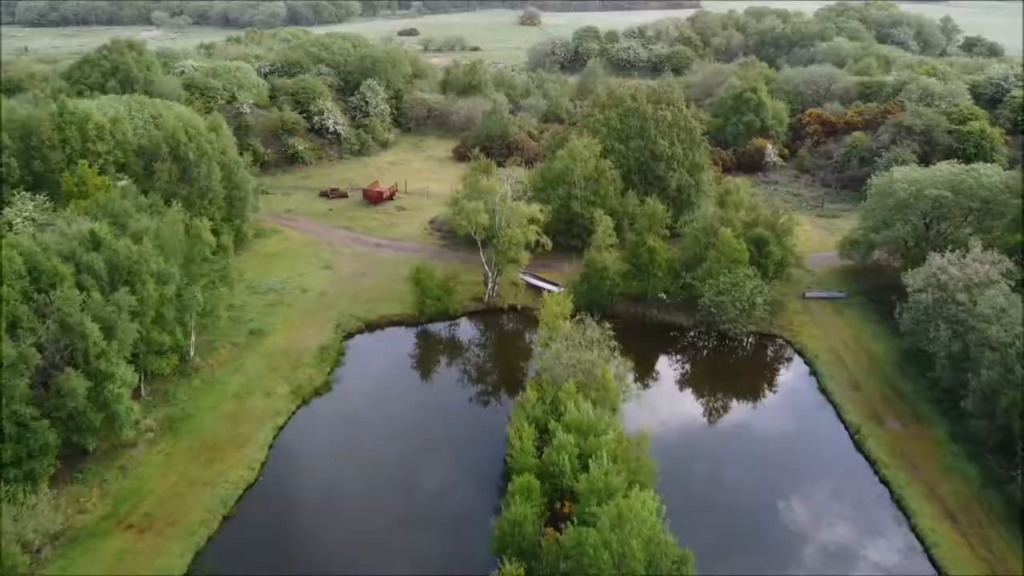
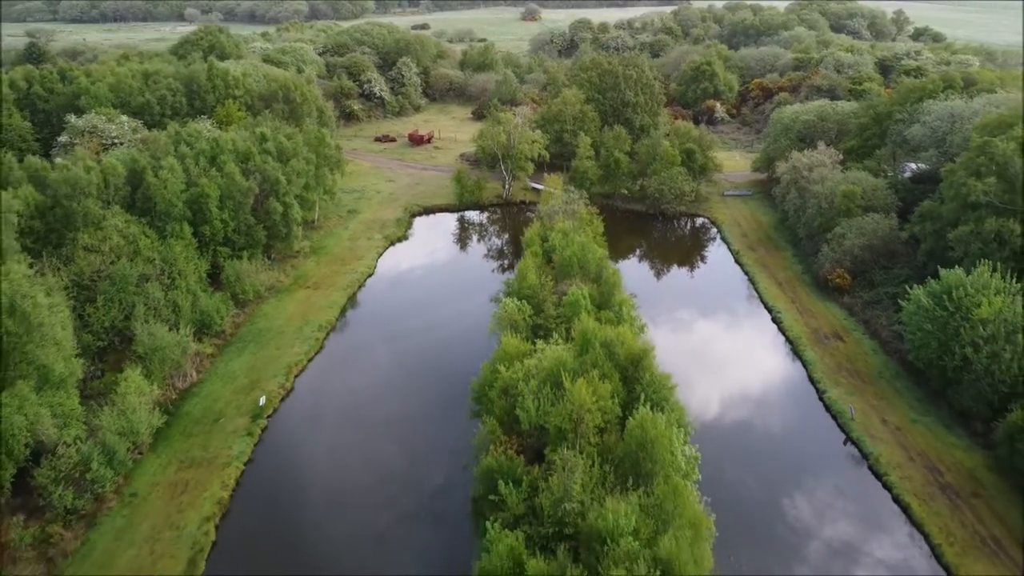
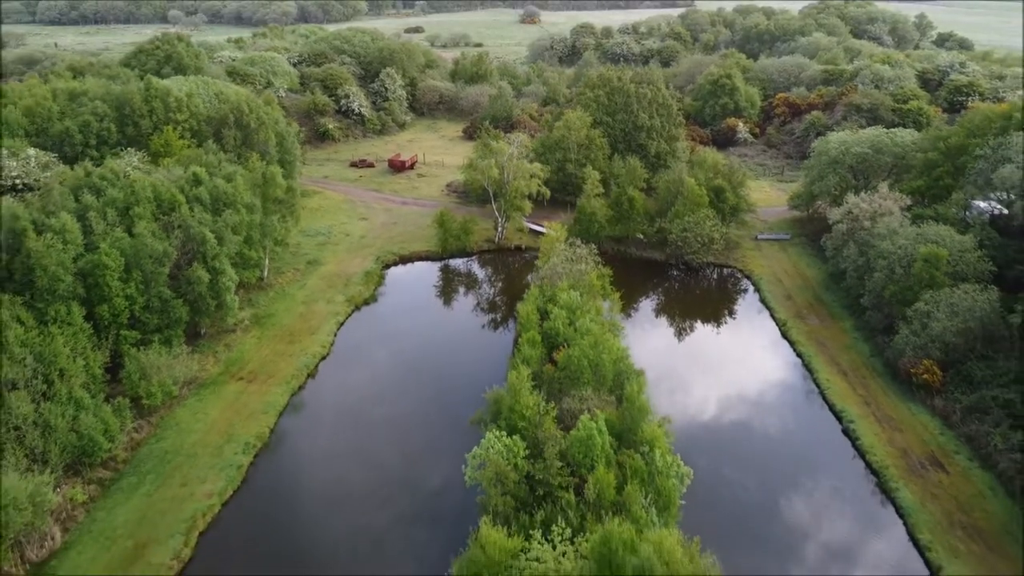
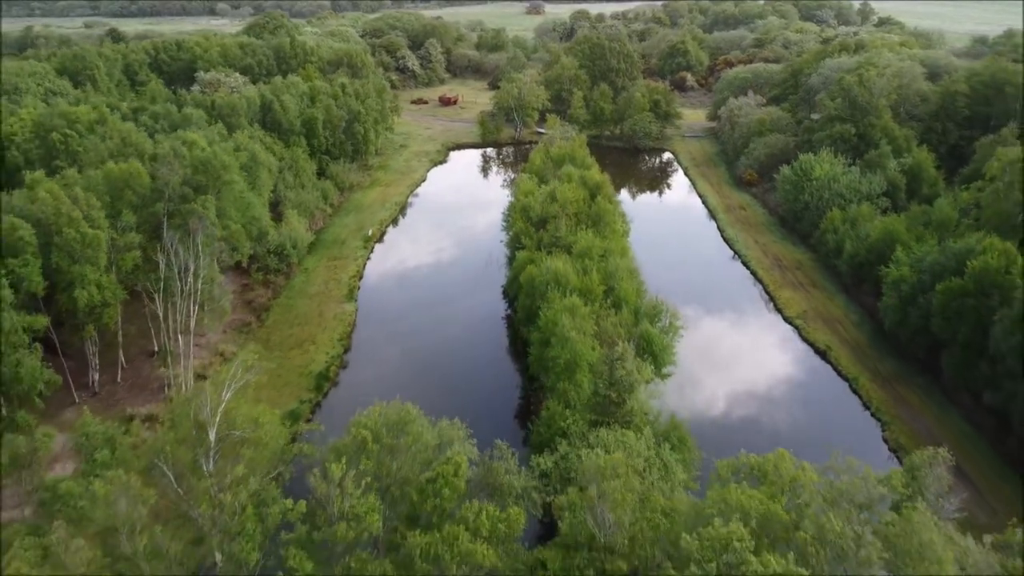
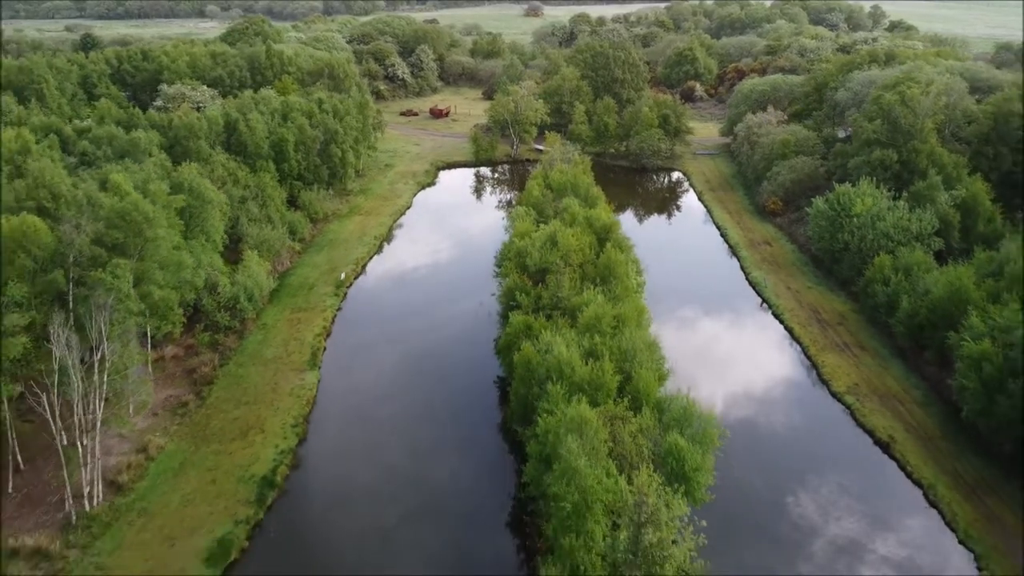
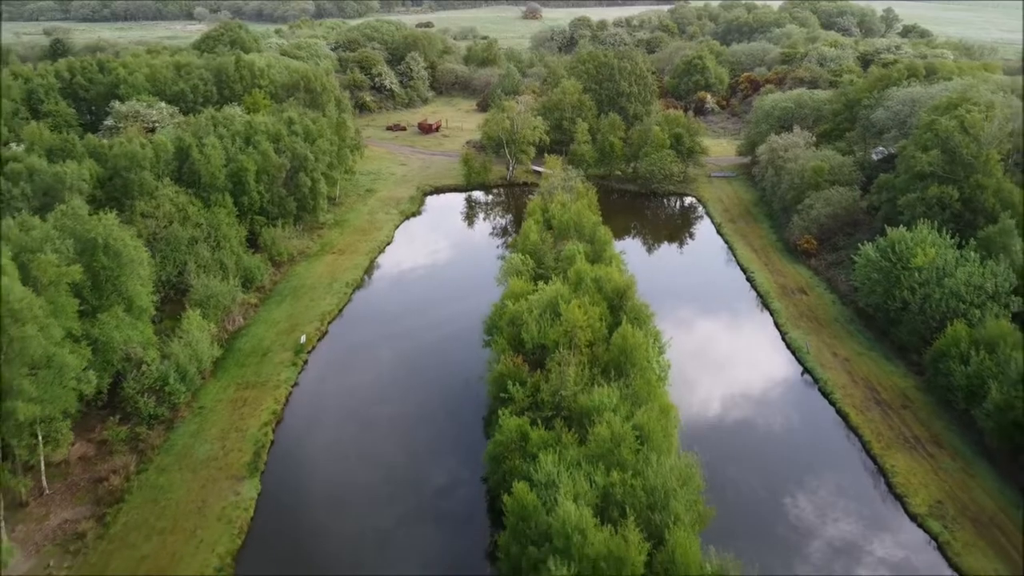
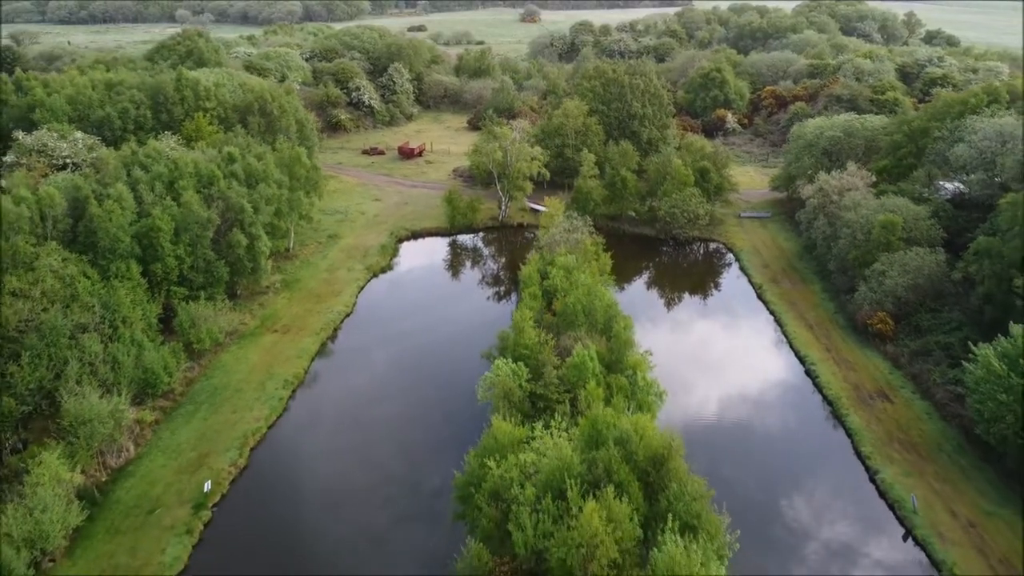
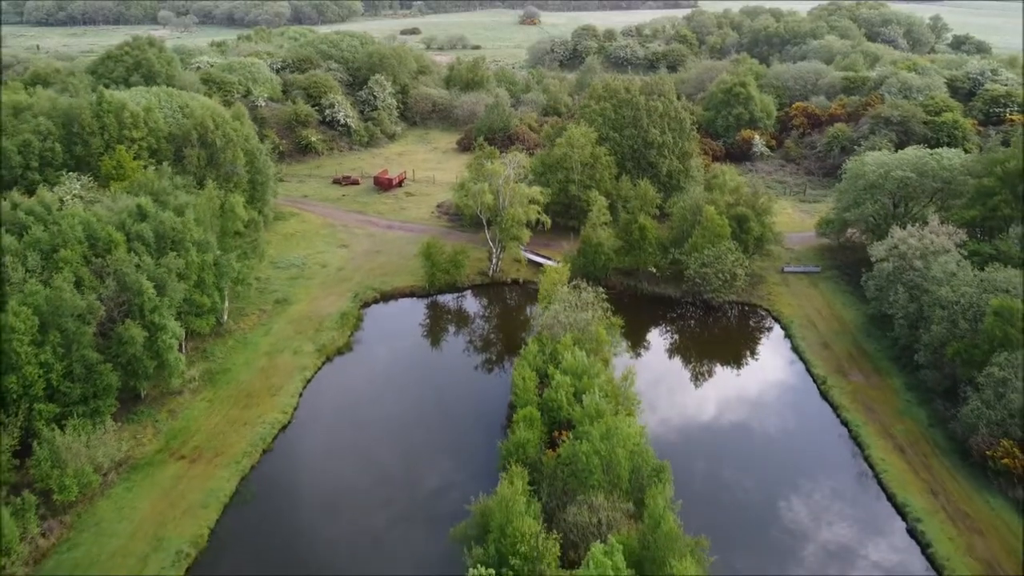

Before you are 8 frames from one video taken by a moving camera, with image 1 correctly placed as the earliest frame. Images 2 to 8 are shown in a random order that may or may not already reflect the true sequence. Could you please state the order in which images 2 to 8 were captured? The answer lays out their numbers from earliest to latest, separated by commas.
8, 3, 7, 2, 6, 5, 4
